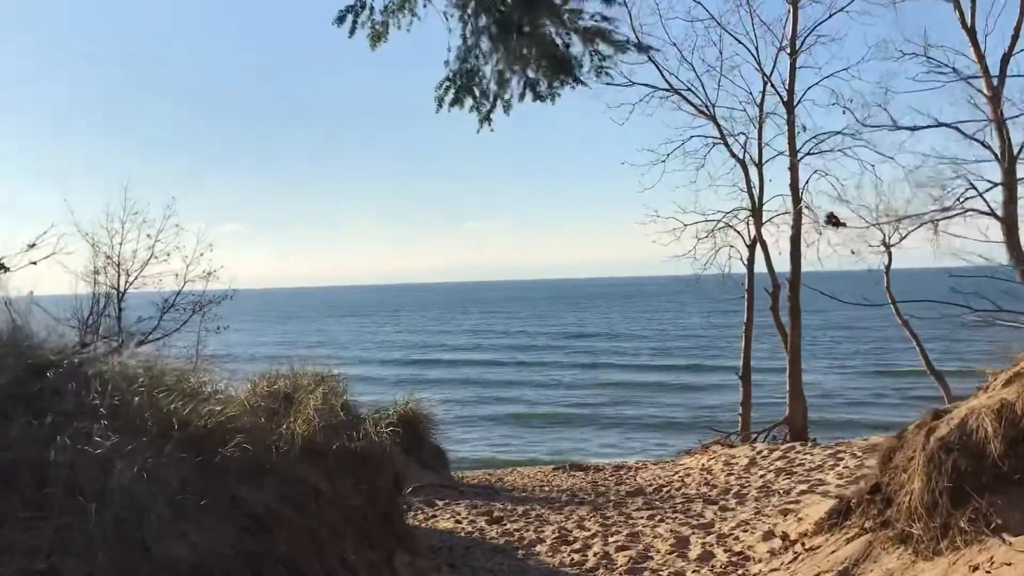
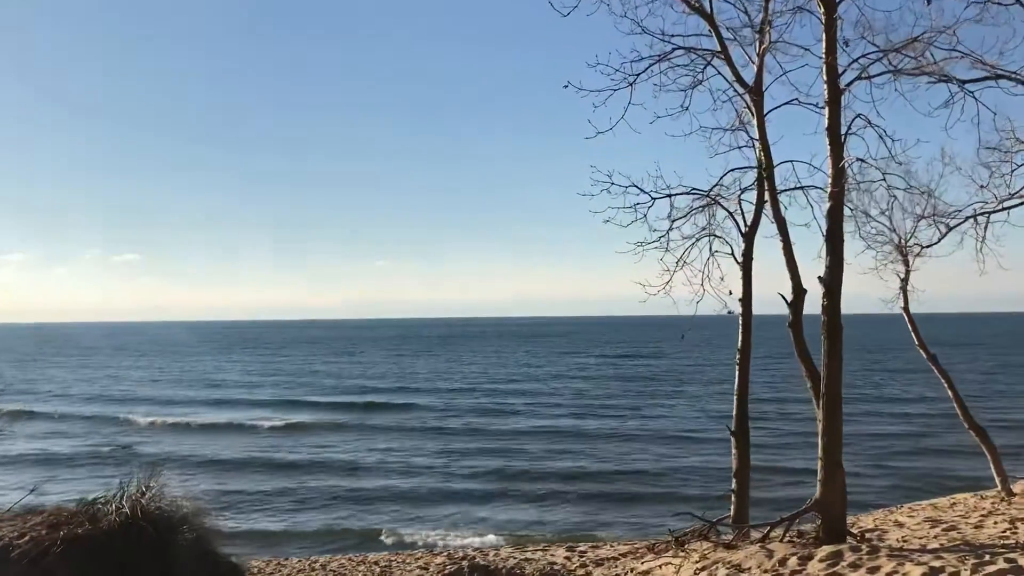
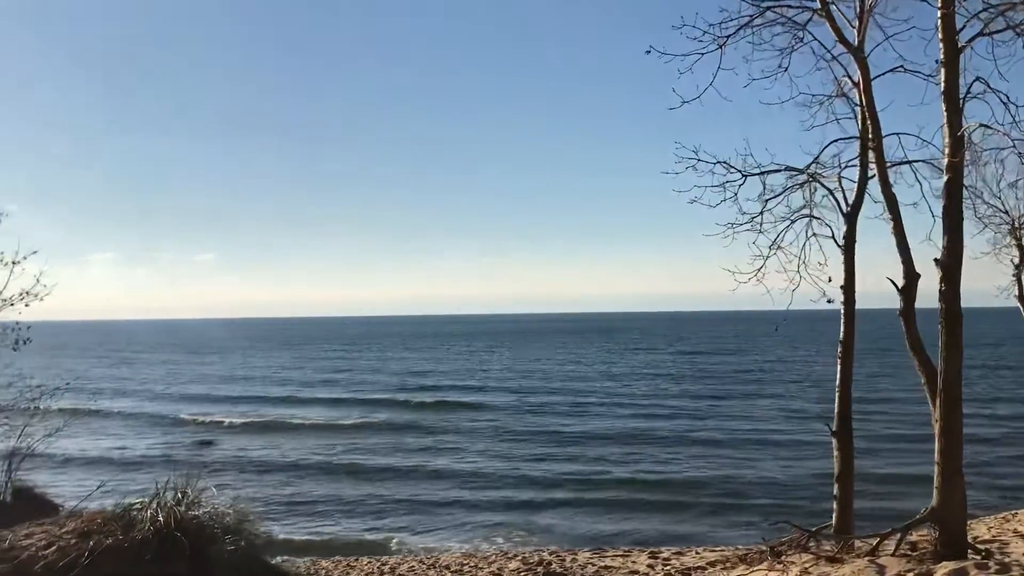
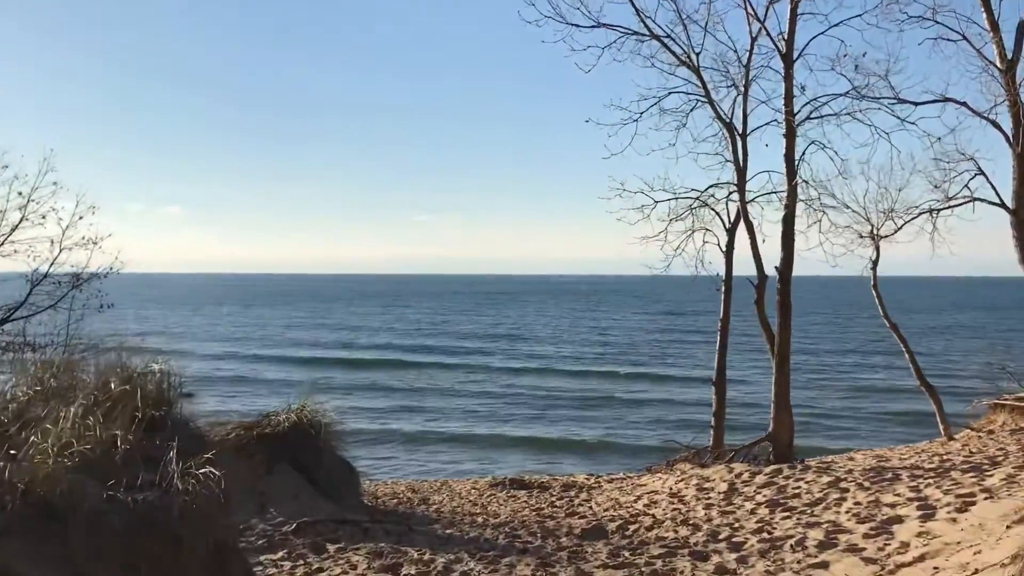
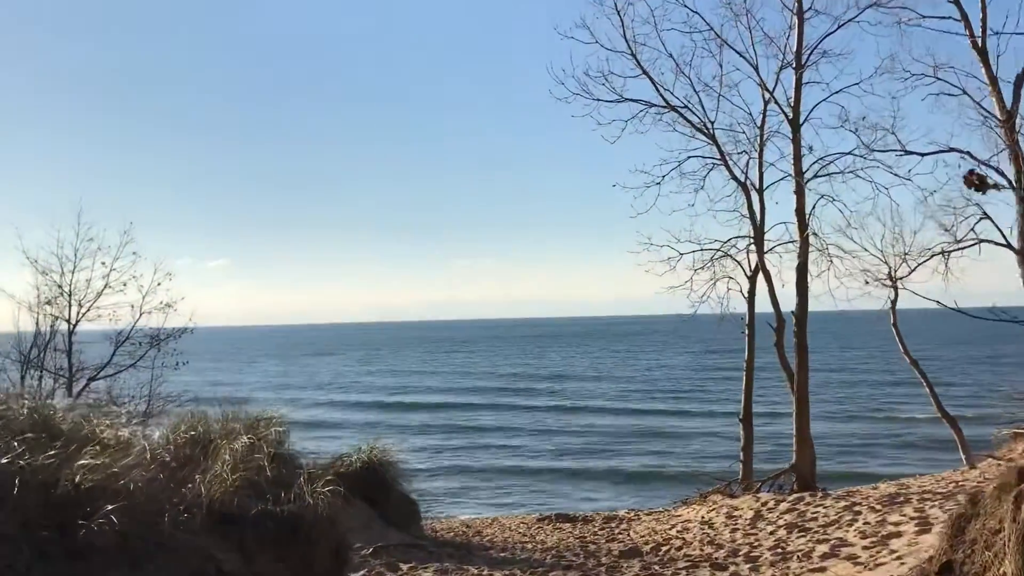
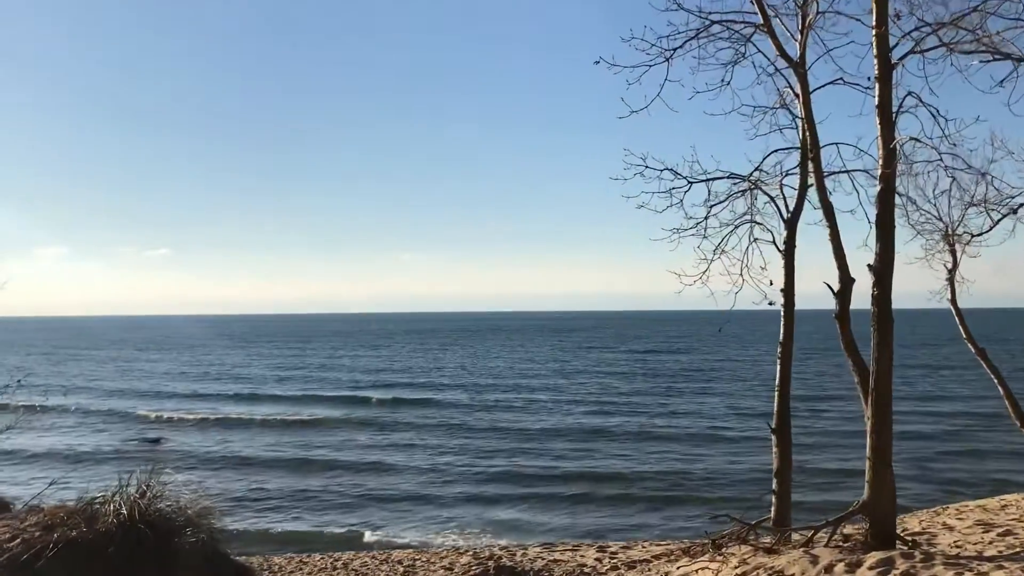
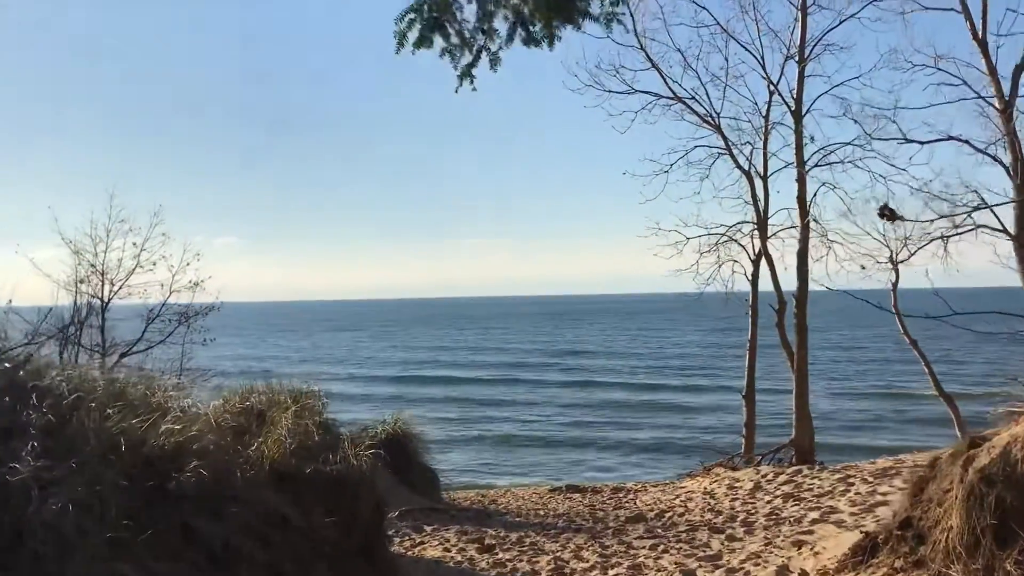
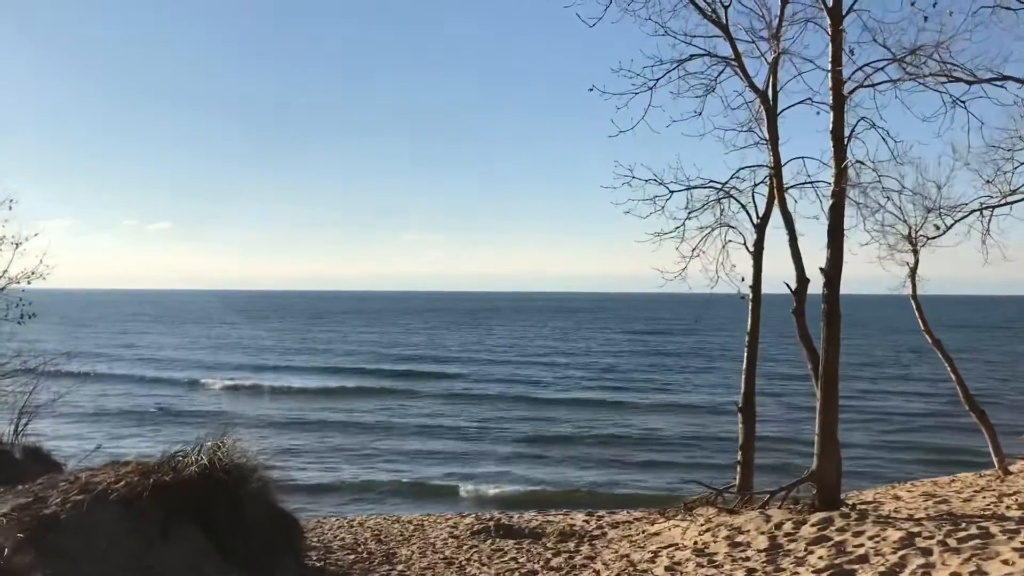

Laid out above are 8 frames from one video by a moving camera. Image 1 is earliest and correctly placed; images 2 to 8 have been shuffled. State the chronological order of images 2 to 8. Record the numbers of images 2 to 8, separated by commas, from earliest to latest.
7, 5, 4, 8, 2, 6, 3
